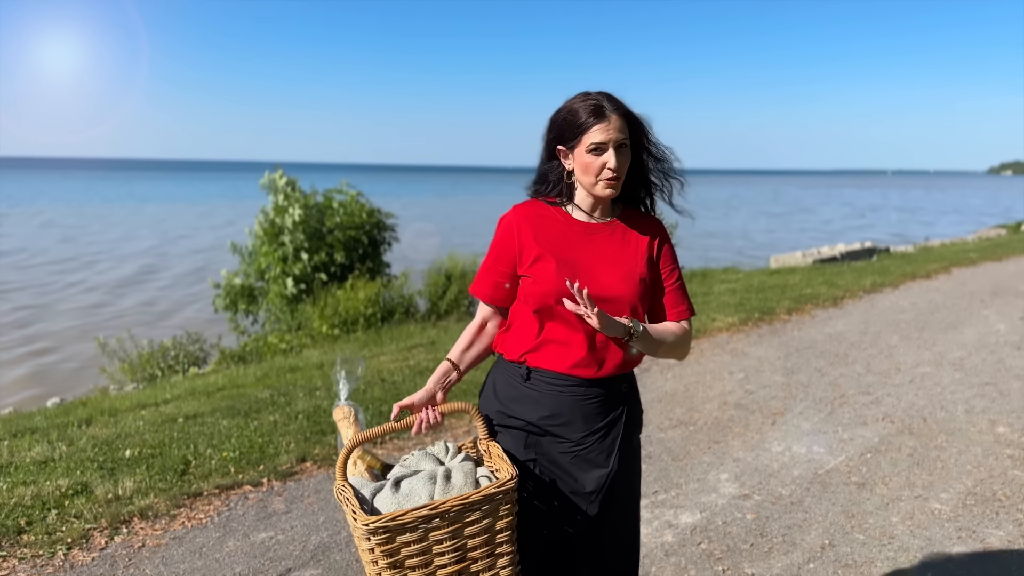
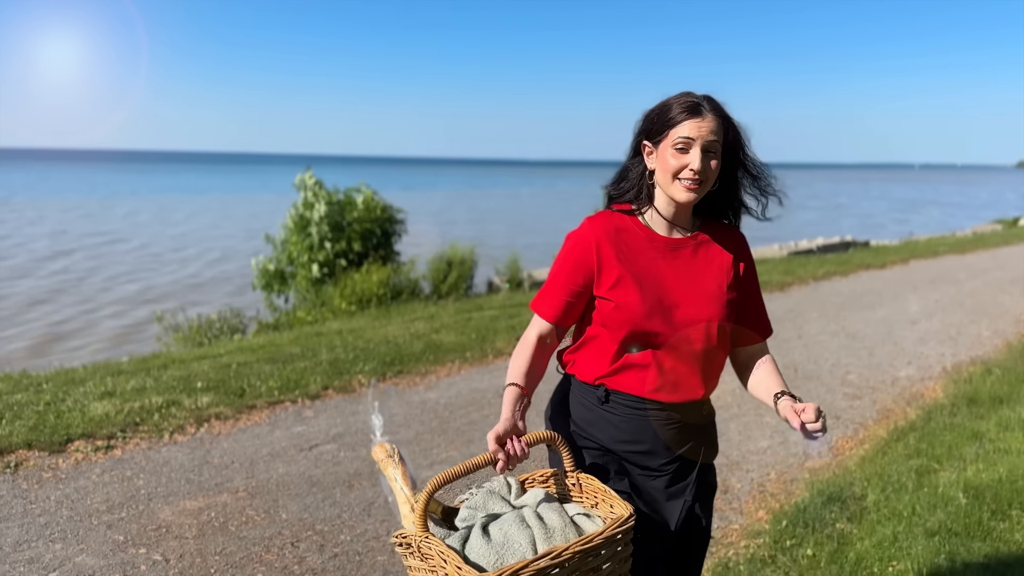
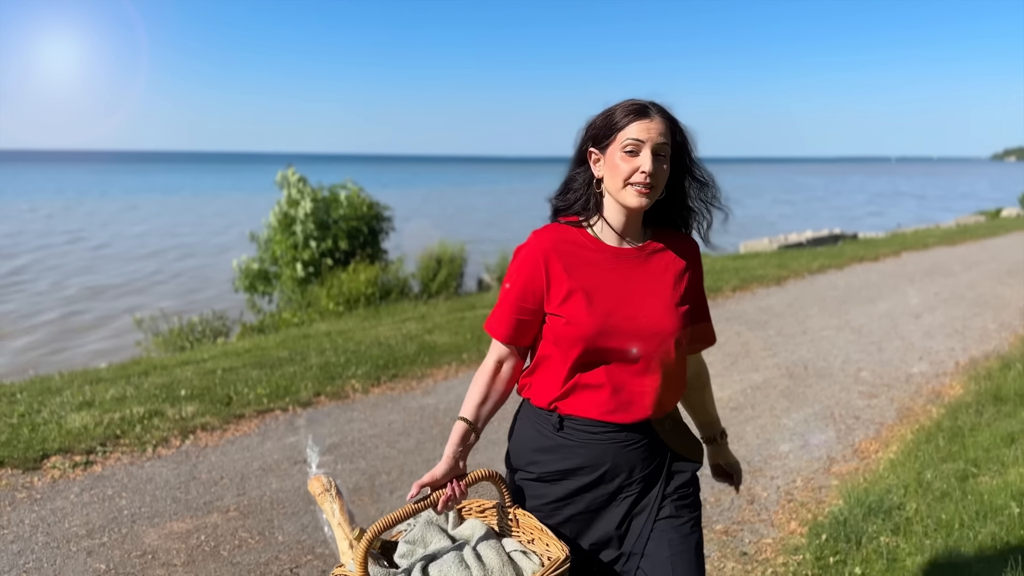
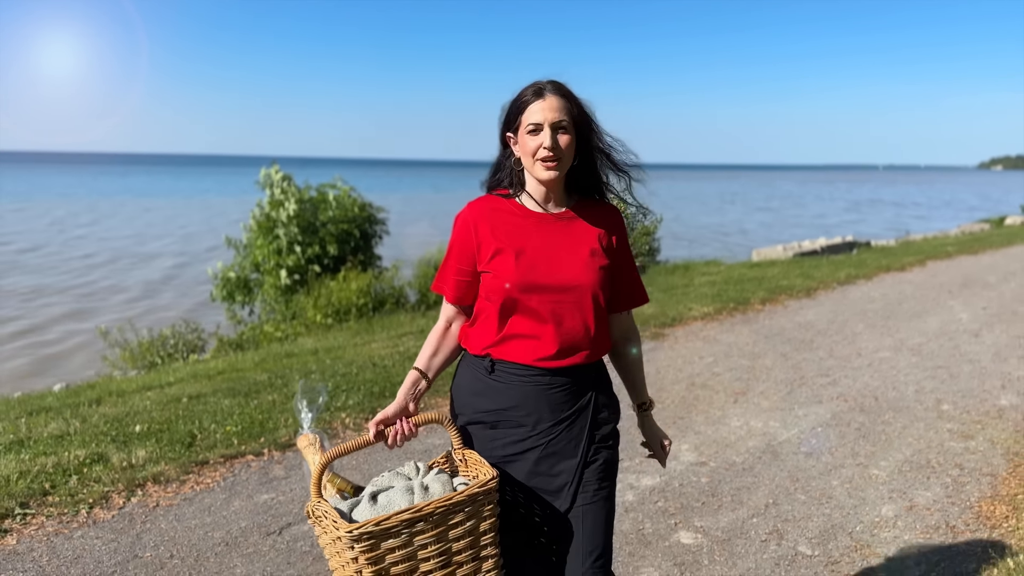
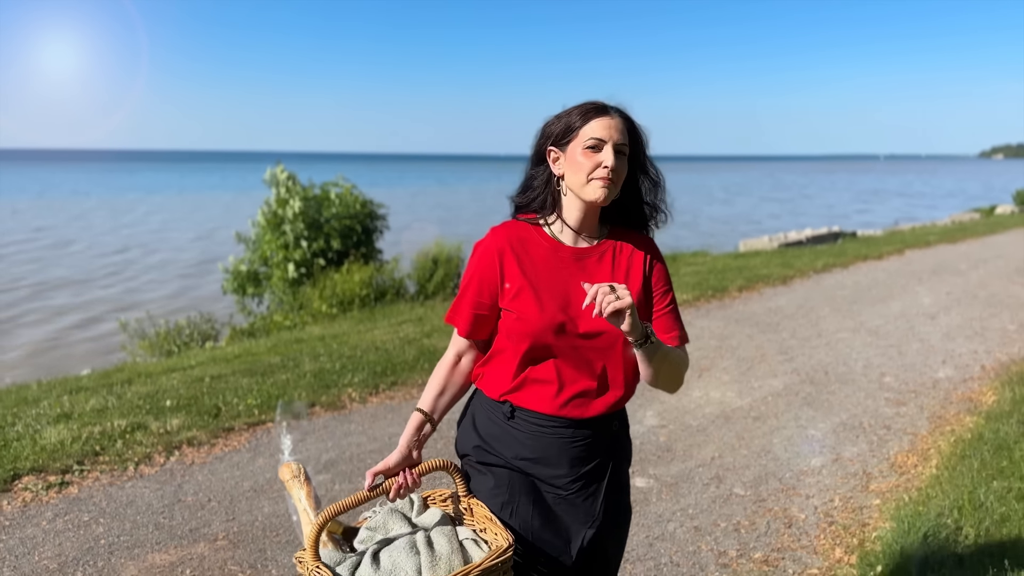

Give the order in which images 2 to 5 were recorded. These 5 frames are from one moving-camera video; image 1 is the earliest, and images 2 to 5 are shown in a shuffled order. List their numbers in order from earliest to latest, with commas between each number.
4, 5, 3, 2
